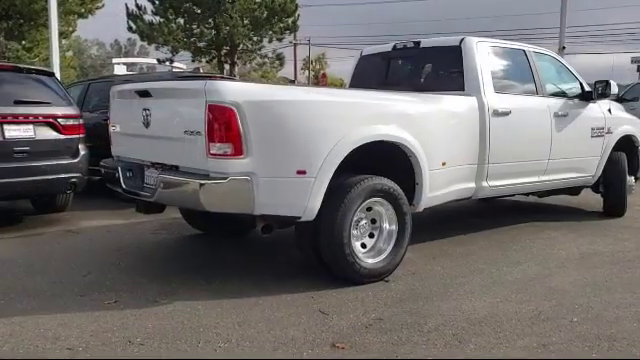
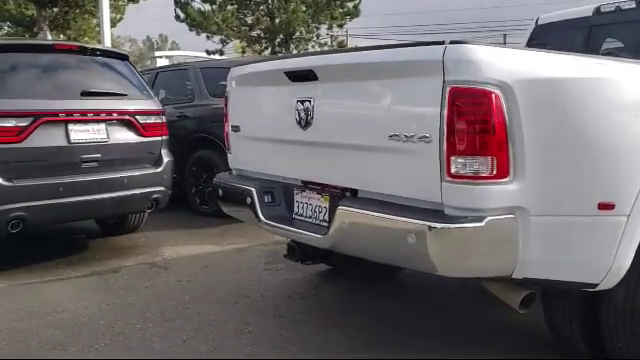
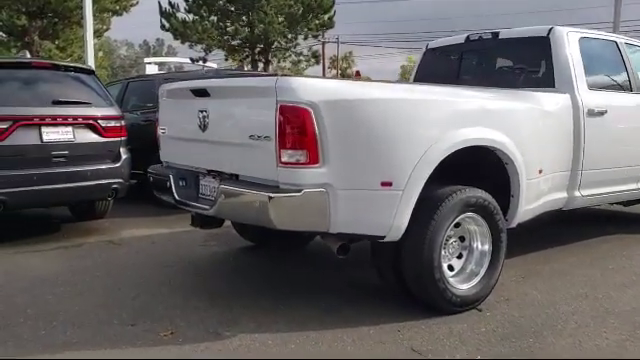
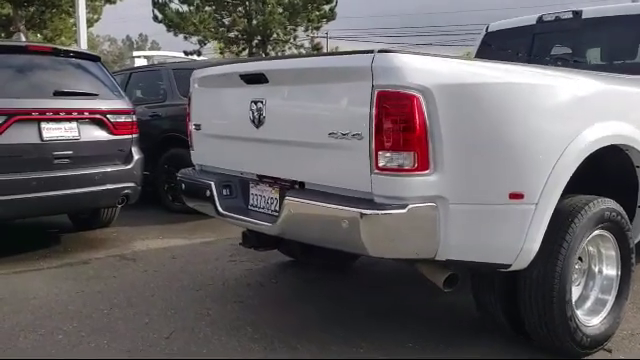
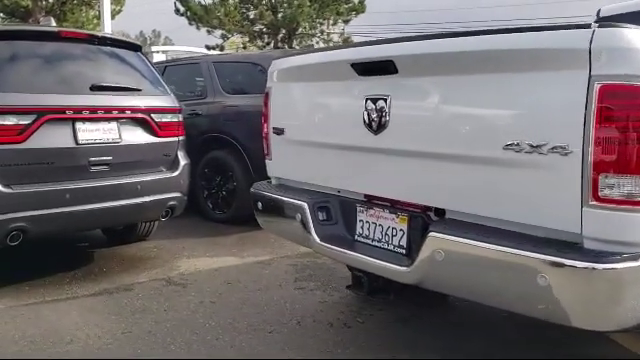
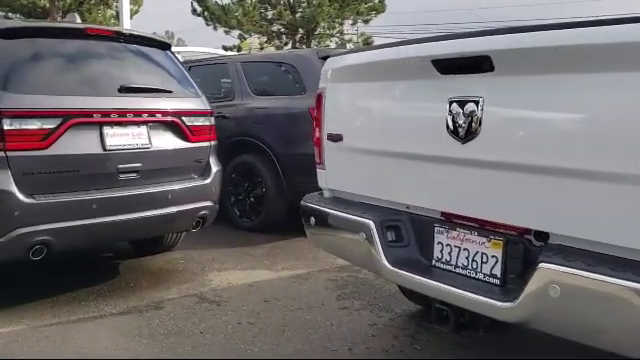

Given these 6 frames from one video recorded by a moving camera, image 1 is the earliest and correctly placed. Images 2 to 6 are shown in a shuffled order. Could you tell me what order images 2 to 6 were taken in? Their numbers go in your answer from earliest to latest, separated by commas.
3, 4, 2, 5, 6
